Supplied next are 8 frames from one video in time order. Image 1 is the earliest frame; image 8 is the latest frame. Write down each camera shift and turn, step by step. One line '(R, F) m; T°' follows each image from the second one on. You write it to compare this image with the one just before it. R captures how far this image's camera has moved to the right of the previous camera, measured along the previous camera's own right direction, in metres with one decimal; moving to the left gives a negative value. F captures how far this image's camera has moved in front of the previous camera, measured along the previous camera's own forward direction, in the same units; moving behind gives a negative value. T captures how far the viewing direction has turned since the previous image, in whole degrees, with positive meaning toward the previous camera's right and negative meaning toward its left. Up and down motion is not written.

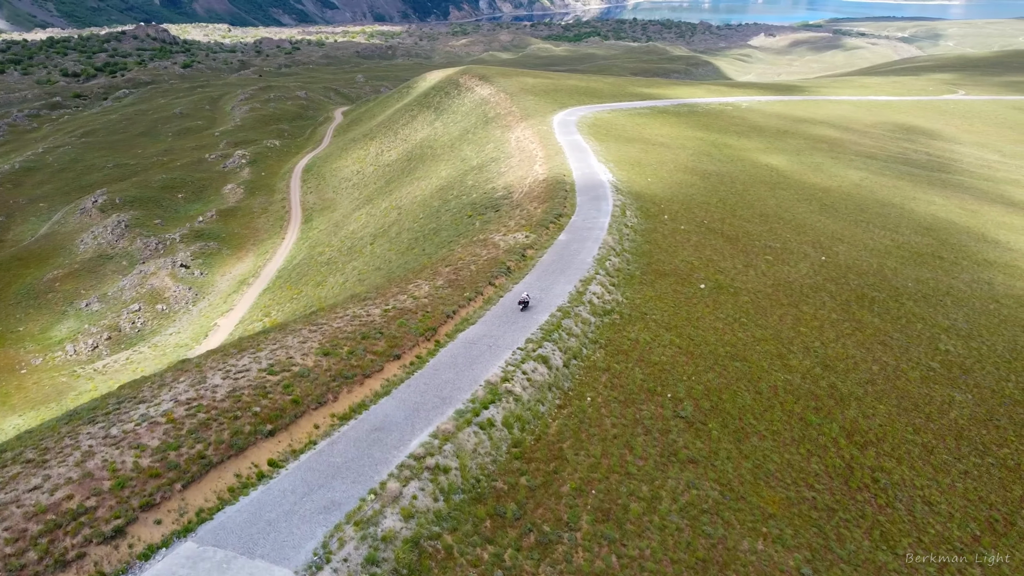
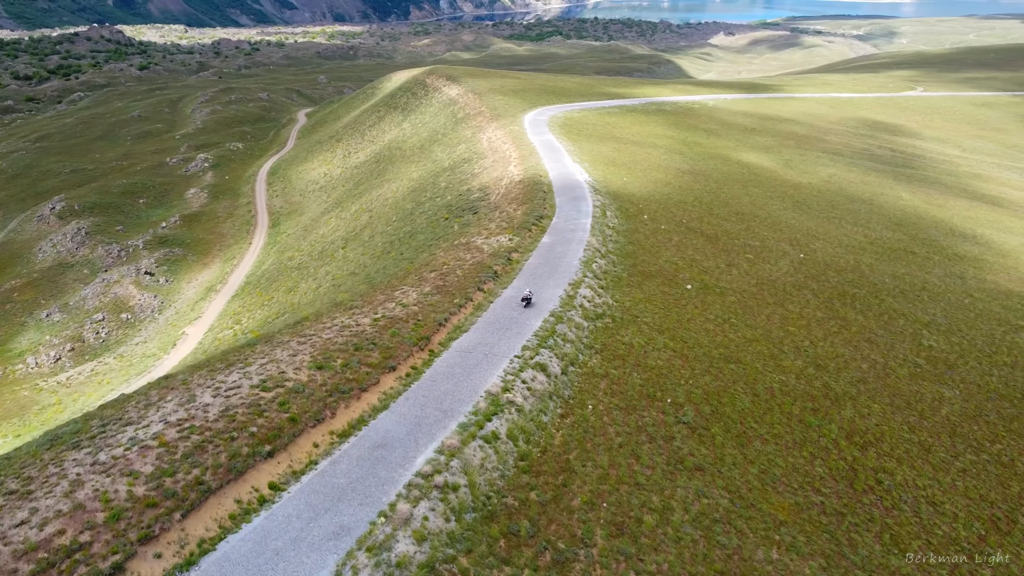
(-0.6, +0.4) m; +2°
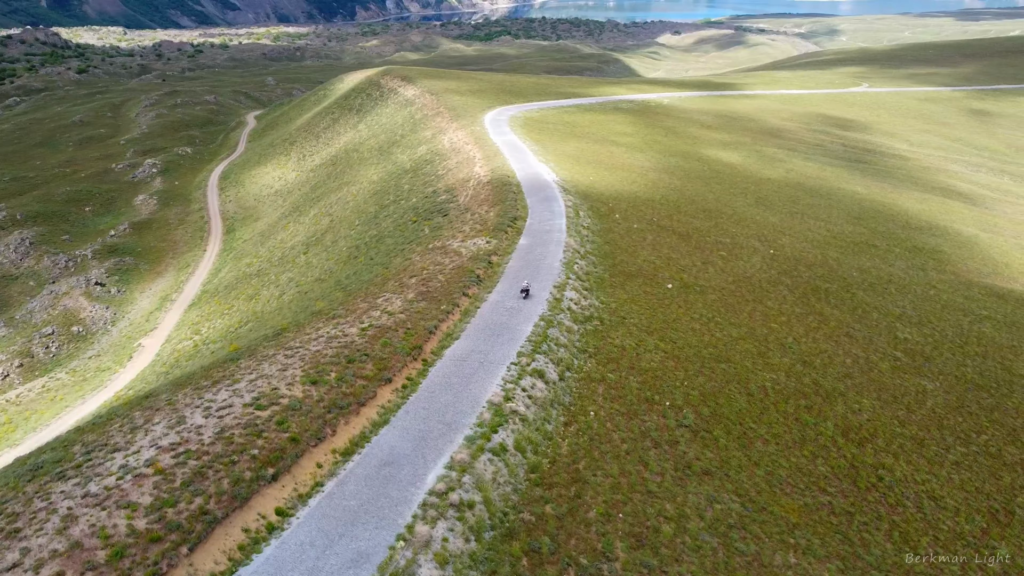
(-0.8, +0.4) m; +3°
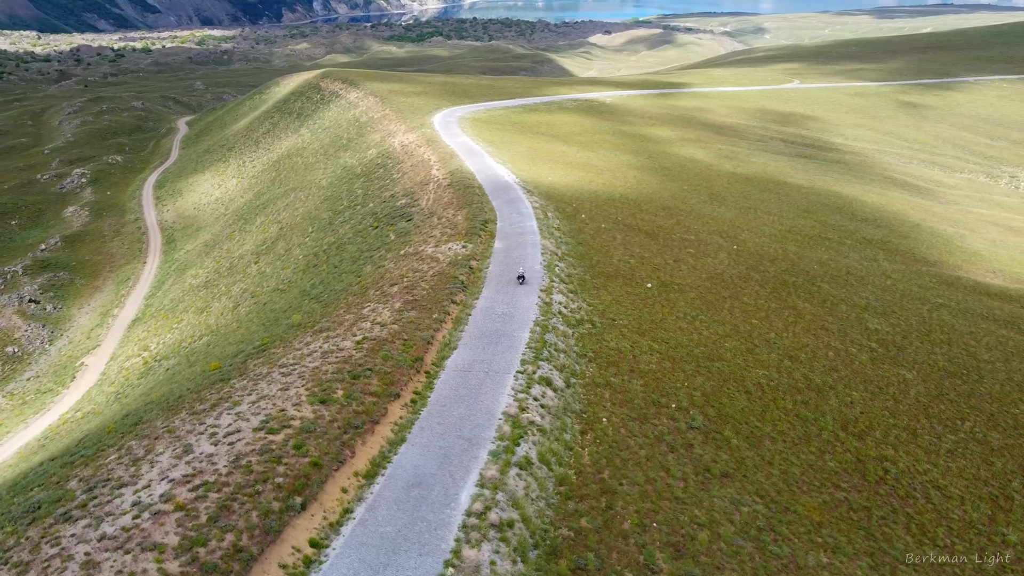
(-1.2, +0.4) m; +4°
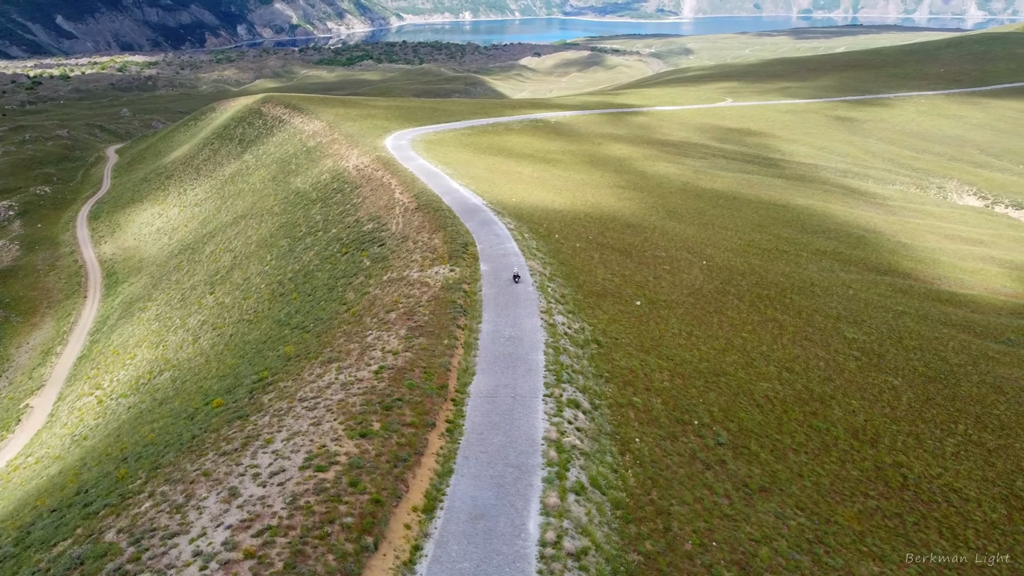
(-1.6, +0.2) m; +5°
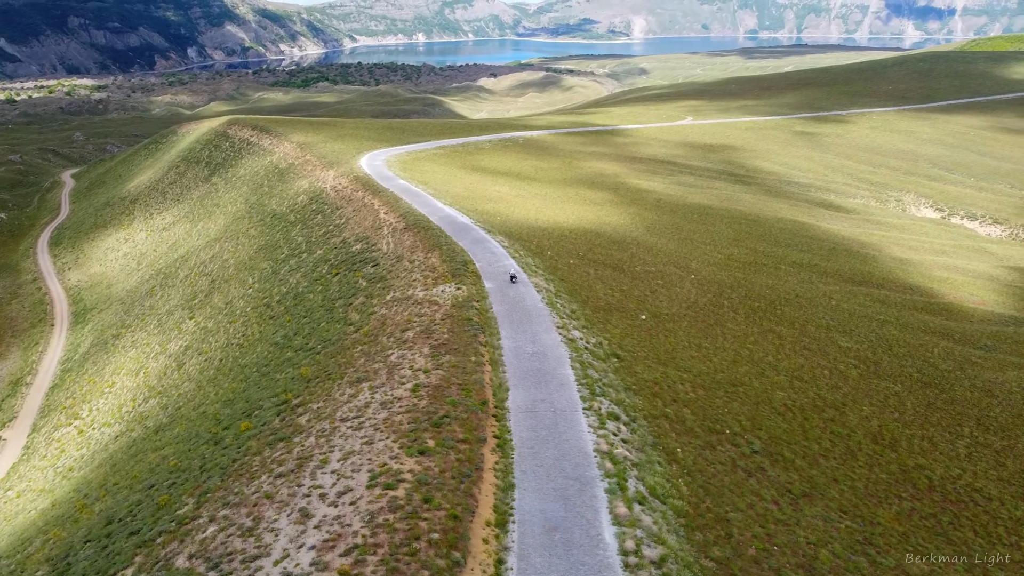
(-1.4, -0.1) m; +3°
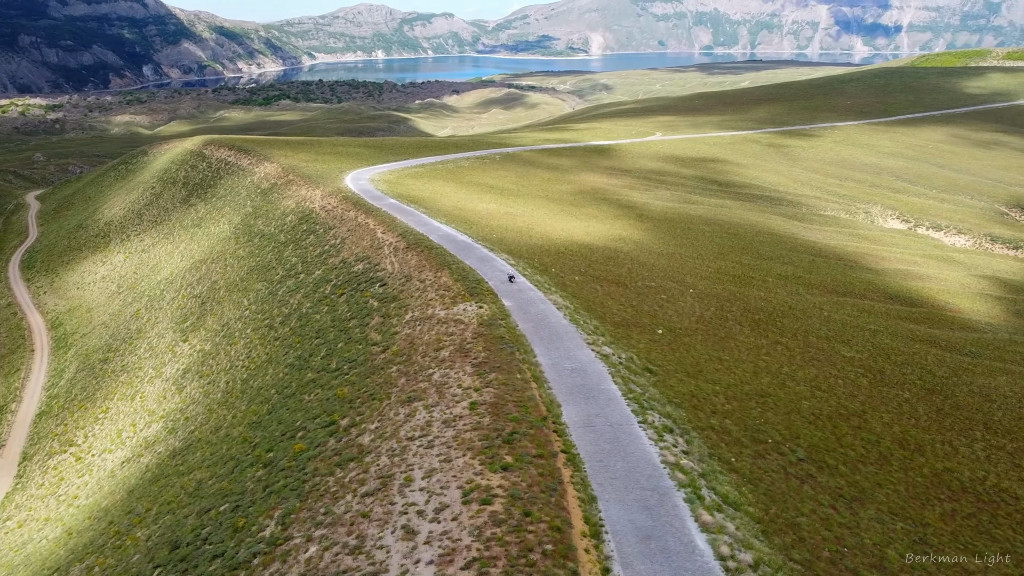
(-1.7, -0.4) m; +3°
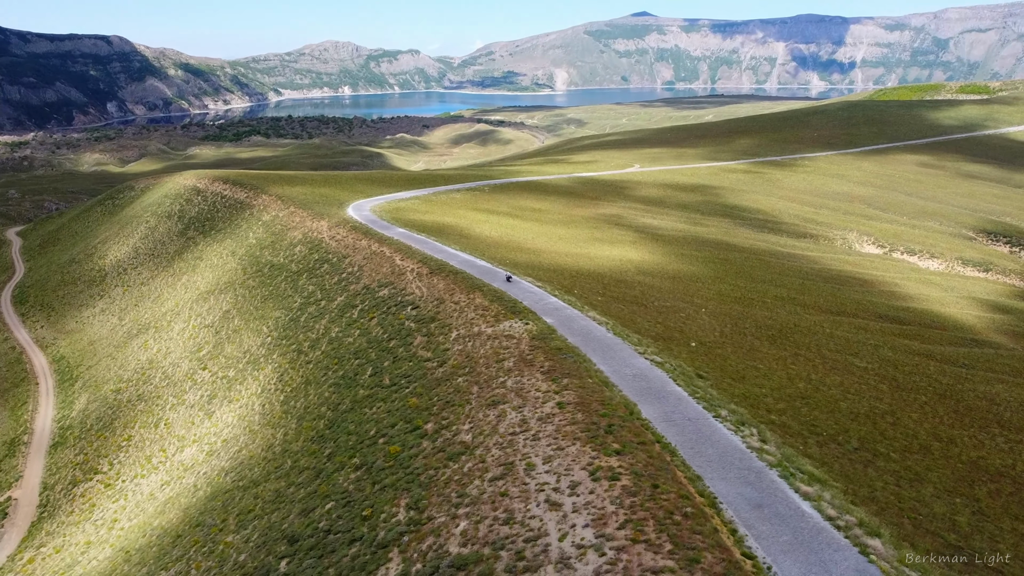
(-2.4, -1.4) m; +2°
